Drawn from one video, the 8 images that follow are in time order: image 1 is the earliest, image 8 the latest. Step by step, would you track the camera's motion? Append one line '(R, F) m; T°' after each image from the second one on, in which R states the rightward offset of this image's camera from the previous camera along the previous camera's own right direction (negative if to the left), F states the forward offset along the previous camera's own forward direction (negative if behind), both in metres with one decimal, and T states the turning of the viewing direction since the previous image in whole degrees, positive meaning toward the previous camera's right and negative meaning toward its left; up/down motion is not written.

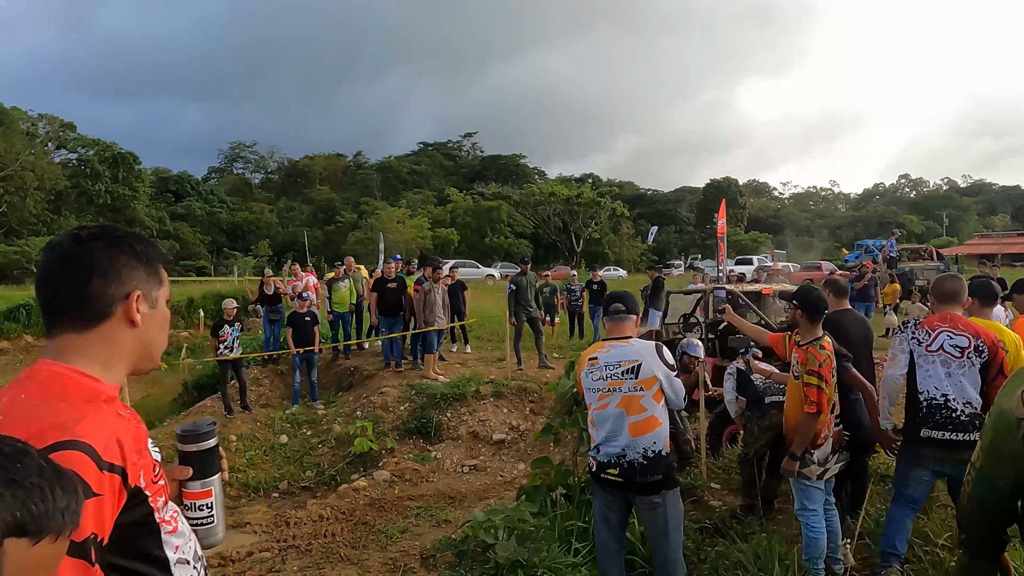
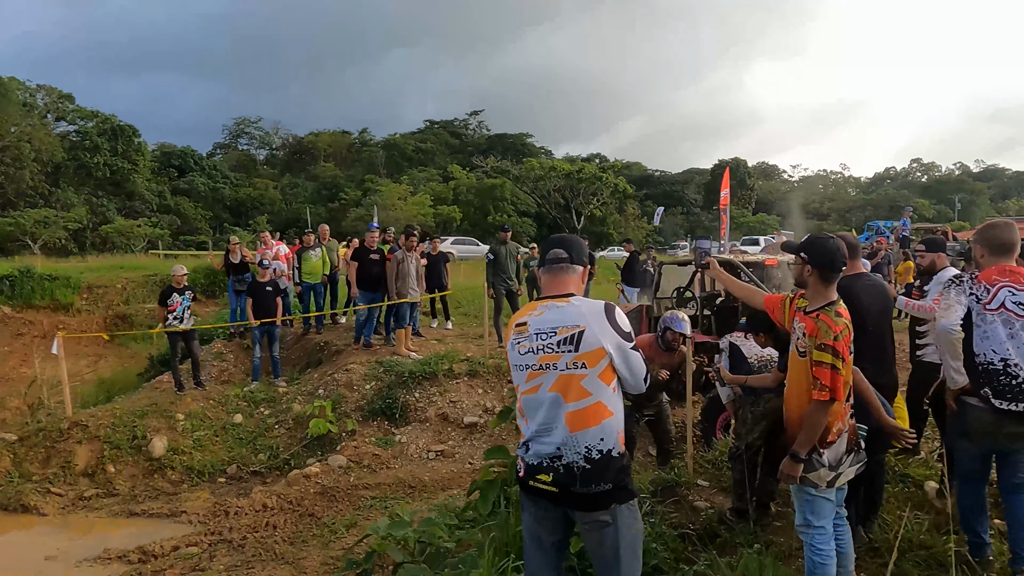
(+0.3, +0.8) m; -1°
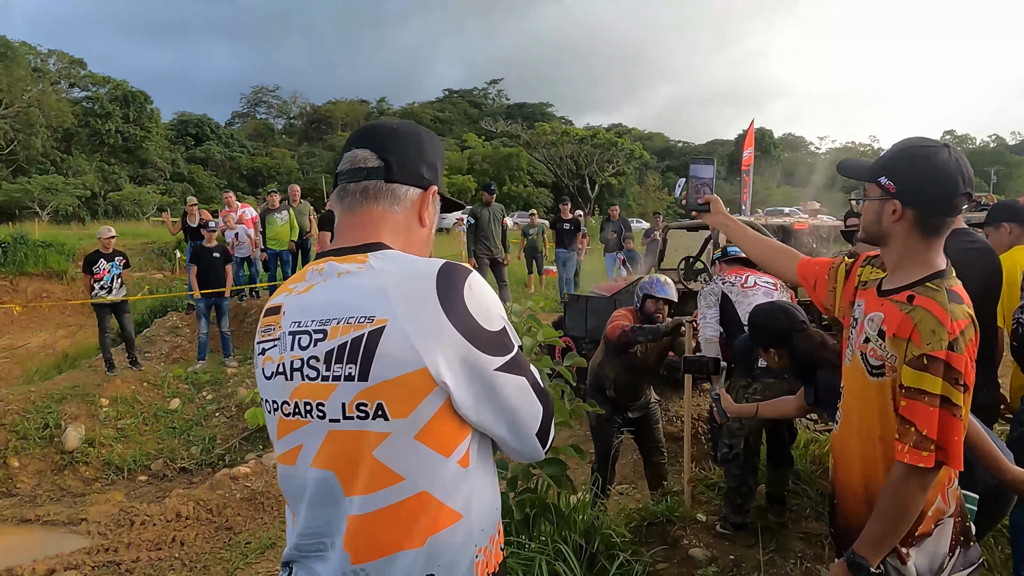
(+0.4, +1.2) m; -2°
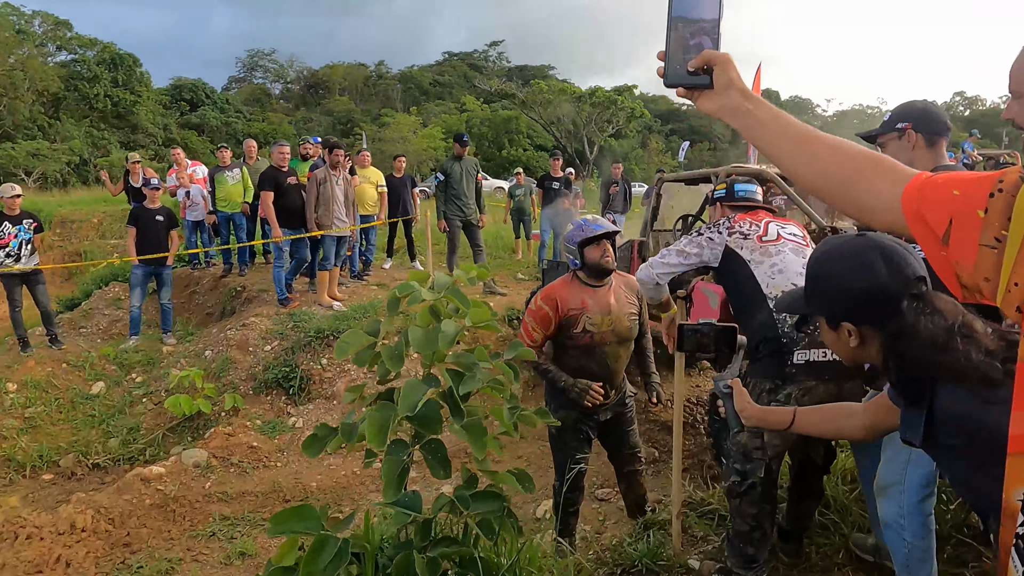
(+0.3, +0.9) m; 0°
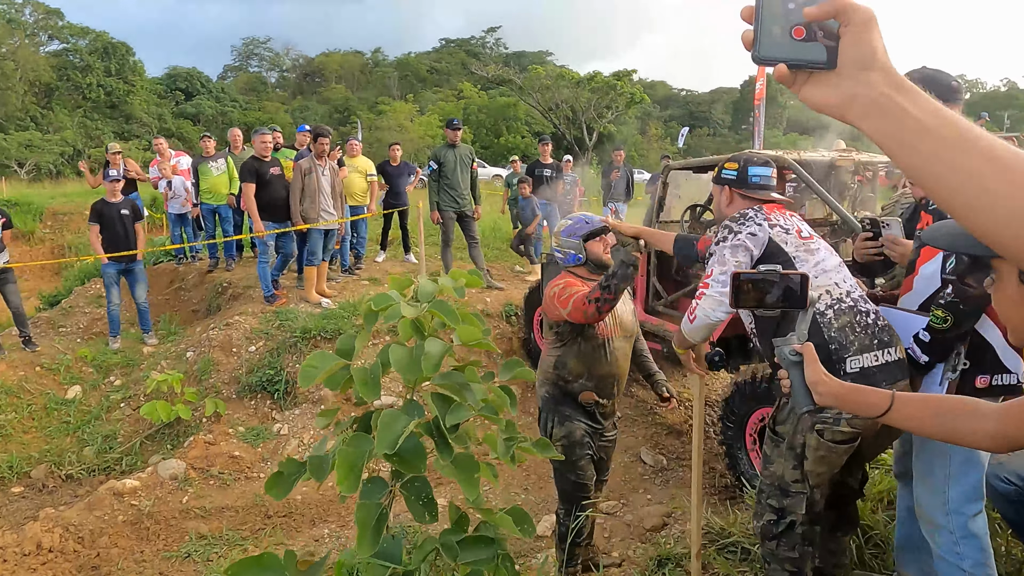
(0.0, +0.3) m; 0°
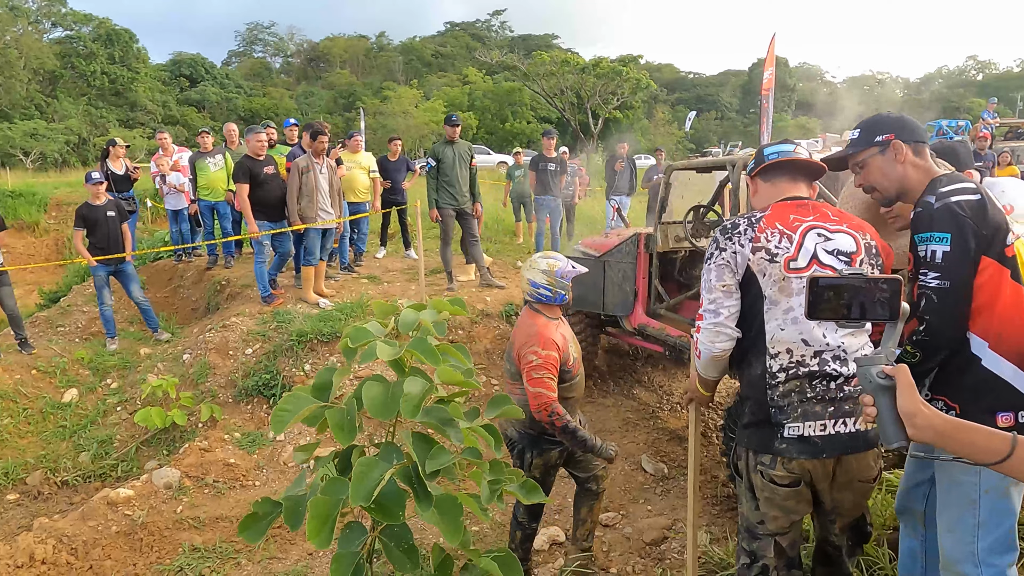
(+0.1, +0.1) m; -1°
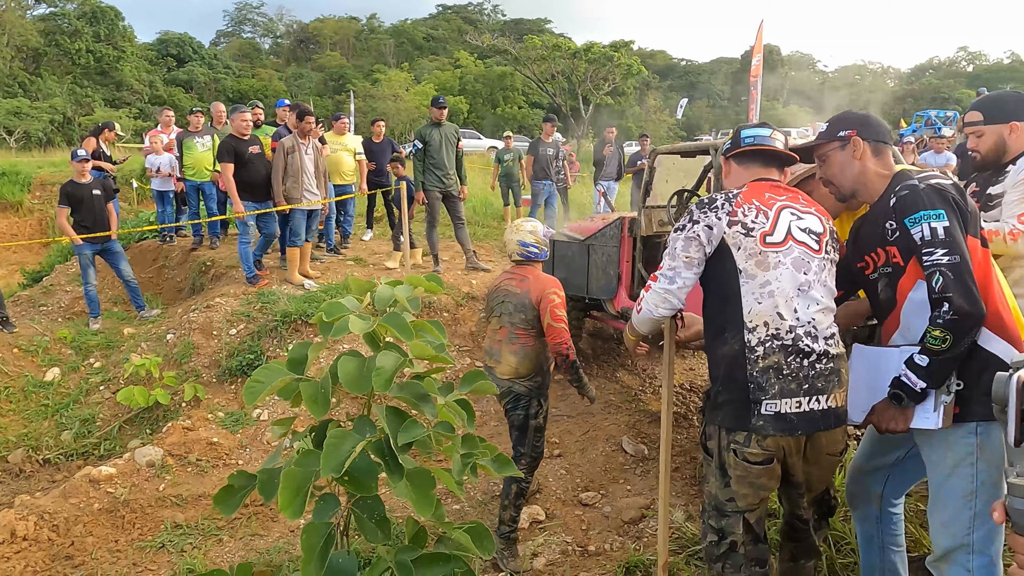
(0.0, 0.0) m; +1°
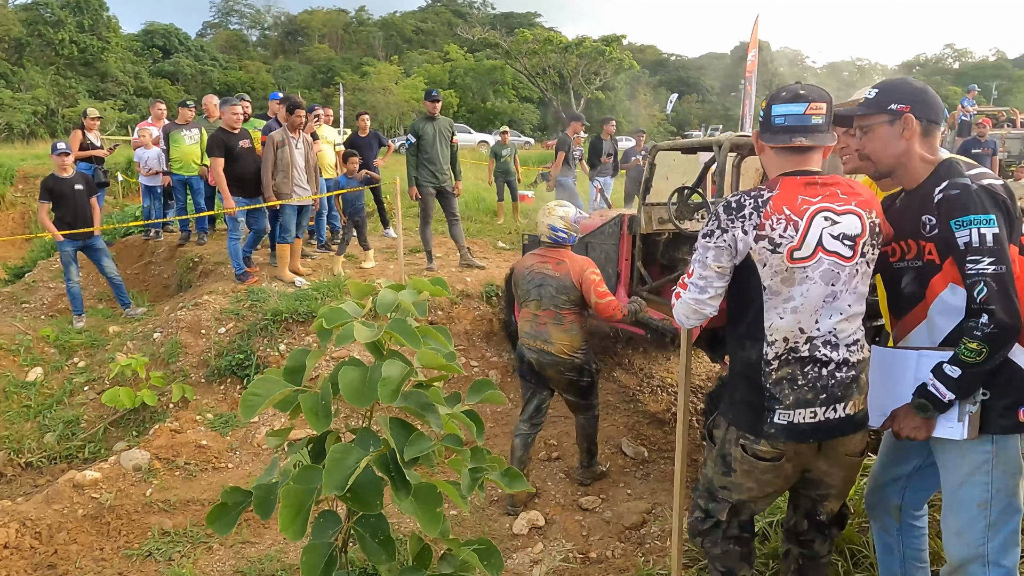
(-0.1, +0.1) m; +1°
